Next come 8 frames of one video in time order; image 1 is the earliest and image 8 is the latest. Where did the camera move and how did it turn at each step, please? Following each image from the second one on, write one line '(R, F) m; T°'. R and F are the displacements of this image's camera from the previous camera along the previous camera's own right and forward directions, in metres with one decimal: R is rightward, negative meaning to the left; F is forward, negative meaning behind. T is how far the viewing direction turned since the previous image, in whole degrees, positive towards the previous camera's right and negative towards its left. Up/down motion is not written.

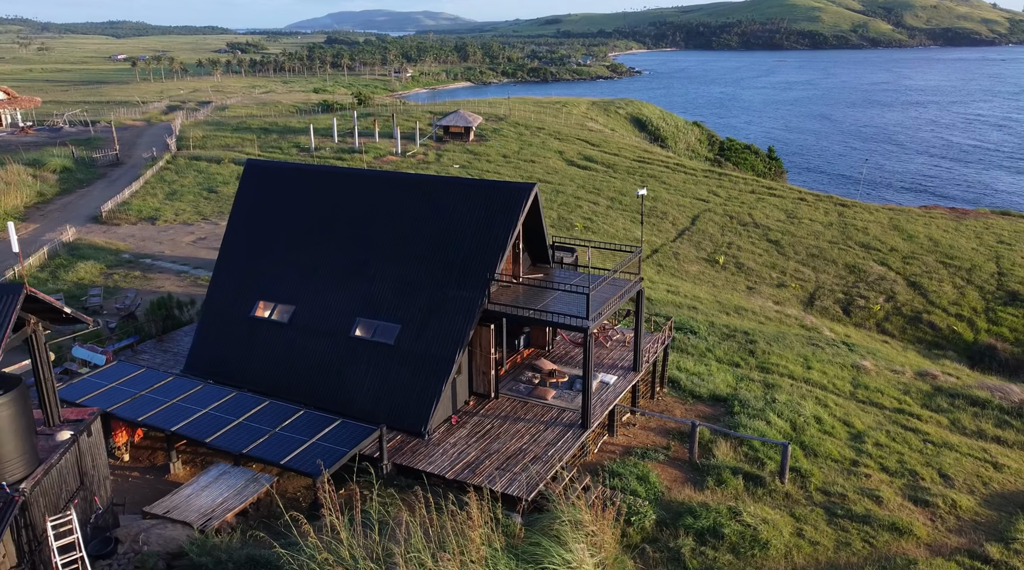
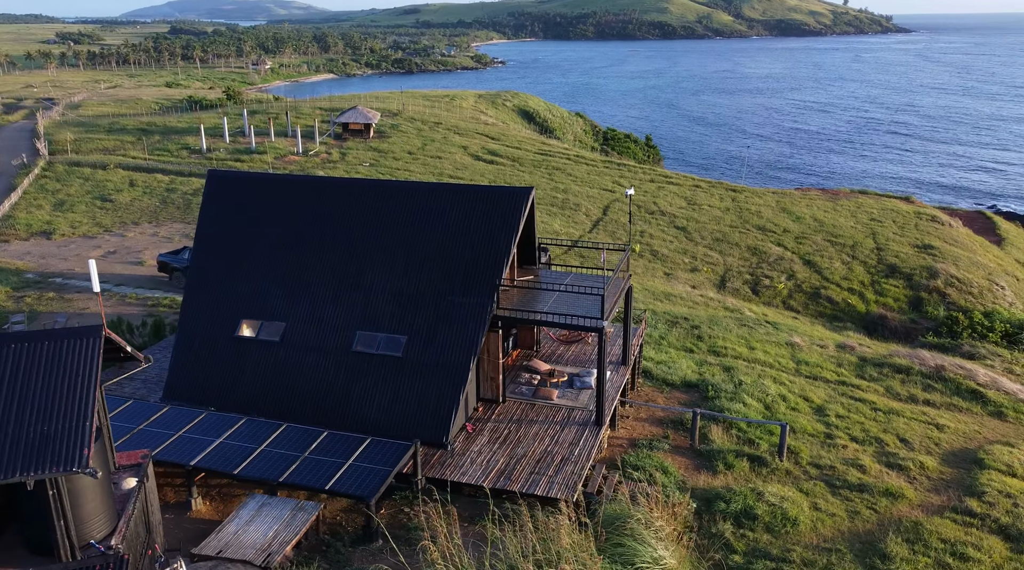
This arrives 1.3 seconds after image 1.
(-3.5, +0.1) m; +10°
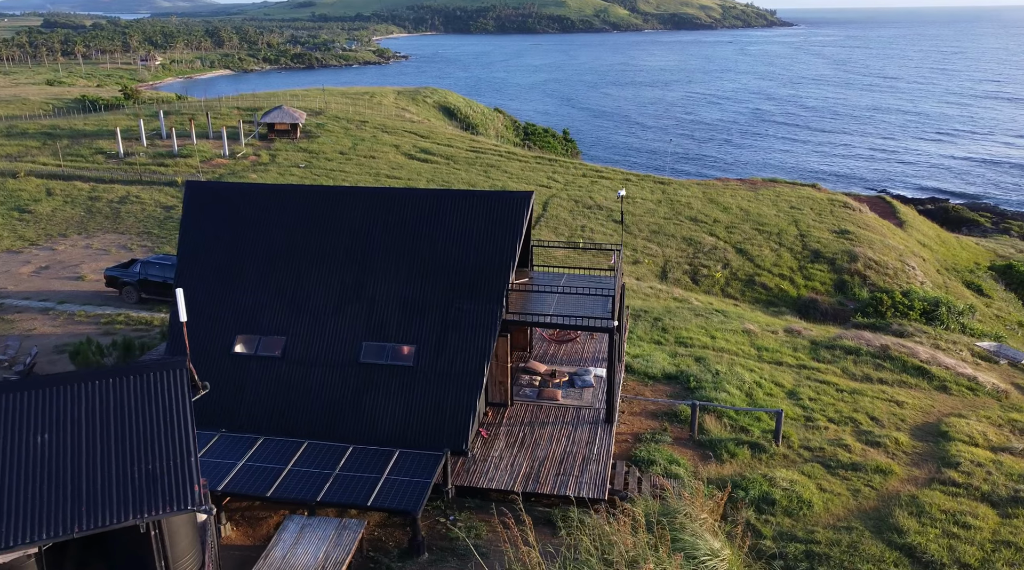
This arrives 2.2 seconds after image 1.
(-2.6, 0.0) m; +7°
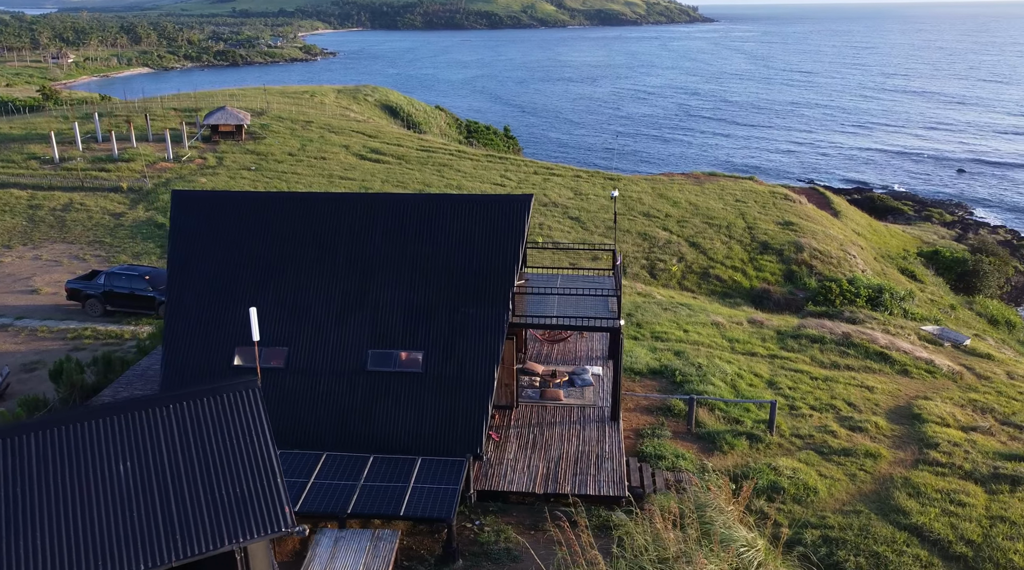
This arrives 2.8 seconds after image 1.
(-1.9, 0.0) m; +5°
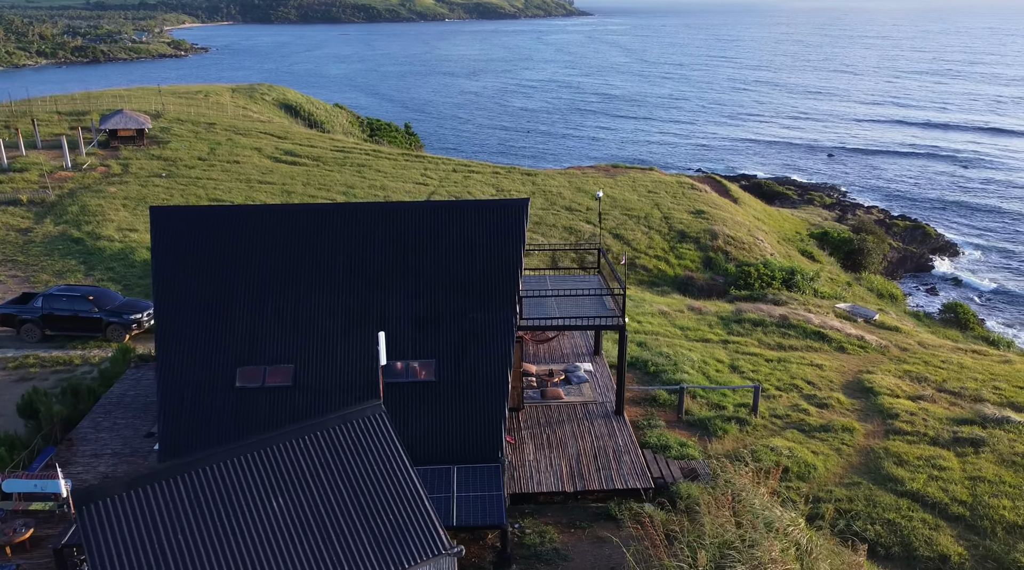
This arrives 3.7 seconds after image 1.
(-3.1, 0.0) m; +8°
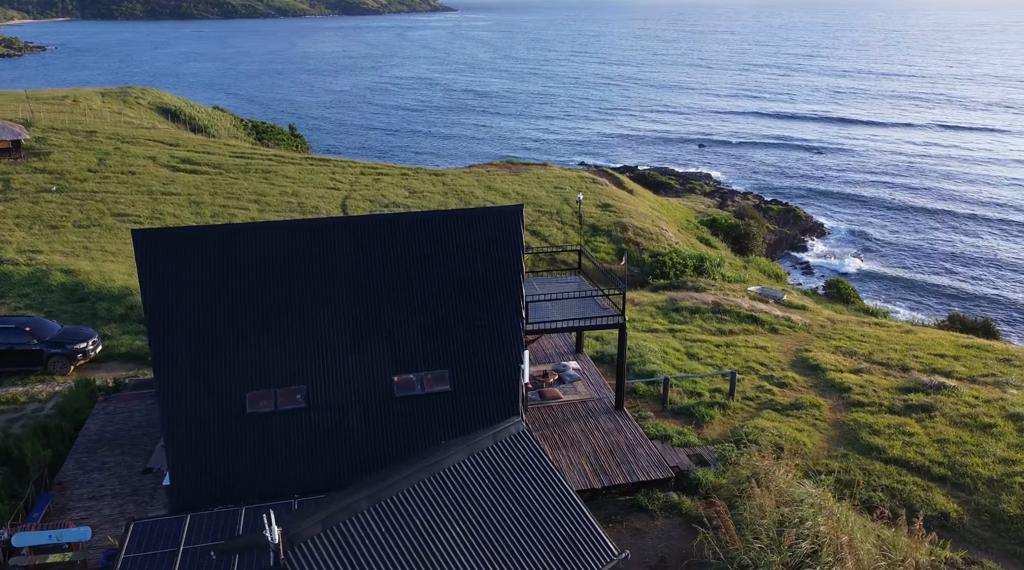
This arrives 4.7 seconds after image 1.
(-3.4, 0.0) m; +9°
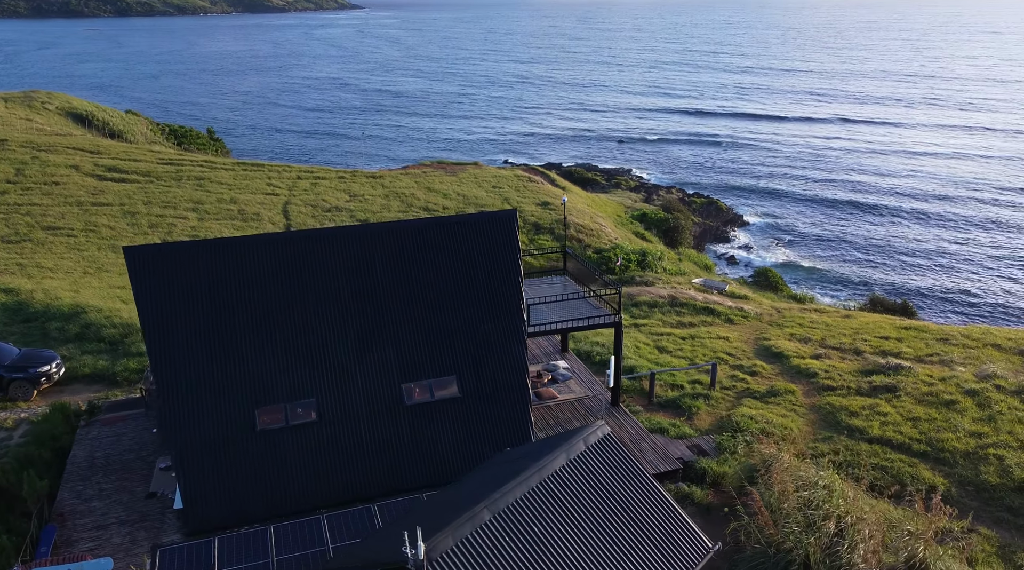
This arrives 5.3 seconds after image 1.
(-2.2, -0.1) m; +6°
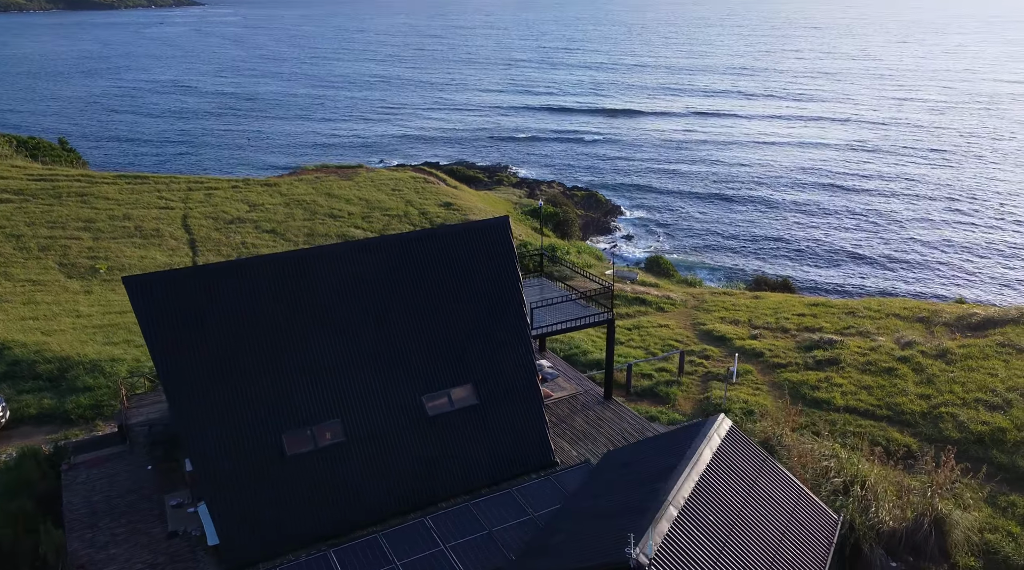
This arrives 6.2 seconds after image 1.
(-3.7, -0.1) m; +10°
